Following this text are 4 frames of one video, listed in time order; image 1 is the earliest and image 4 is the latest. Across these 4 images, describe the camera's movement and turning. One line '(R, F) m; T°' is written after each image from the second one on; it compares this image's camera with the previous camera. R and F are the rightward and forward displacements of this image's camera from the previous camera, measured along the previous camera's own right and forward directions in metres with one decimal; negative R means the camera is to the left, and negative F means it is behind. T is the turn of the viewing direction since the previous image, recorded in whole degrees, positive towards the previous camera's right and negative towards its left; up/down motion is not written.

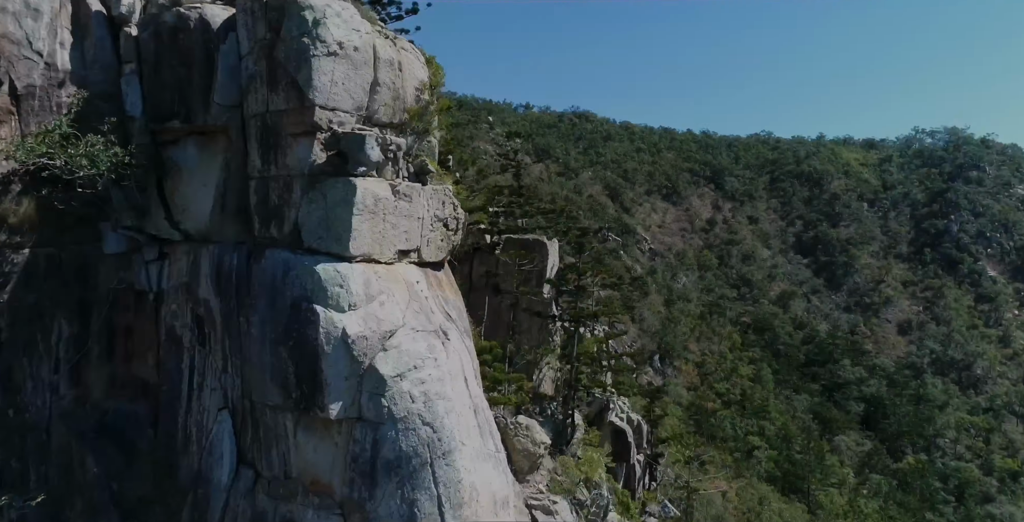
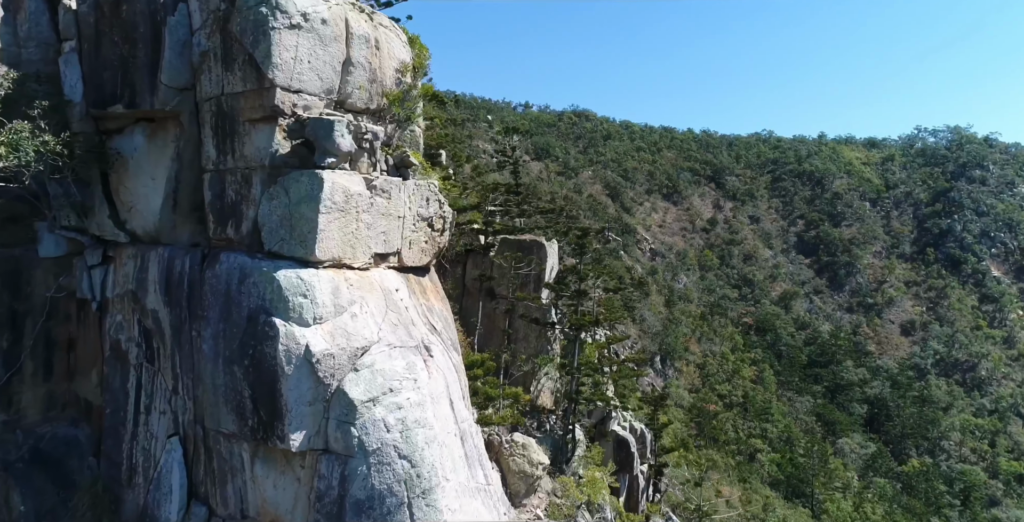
(+0.1, +1.7) m; 0°
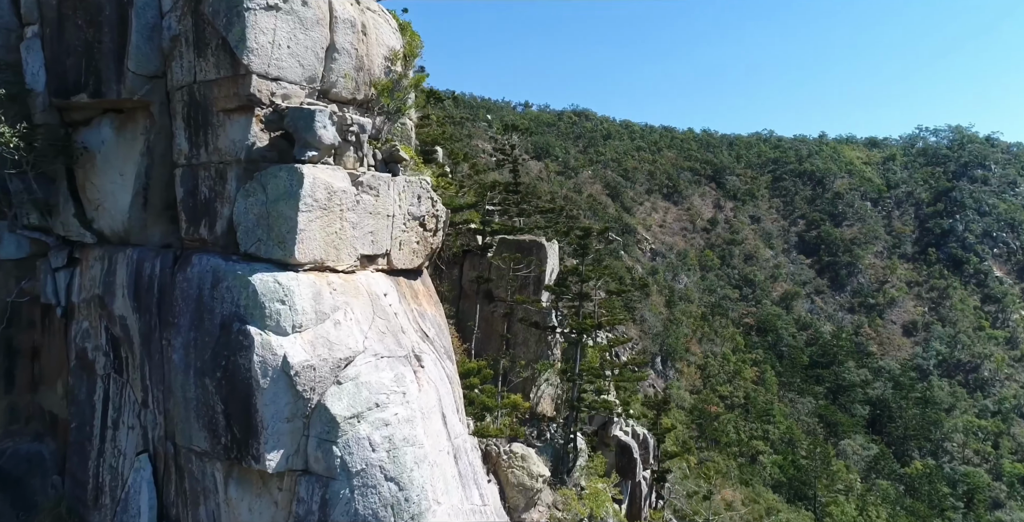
(0.0, +0.9) m; 0°
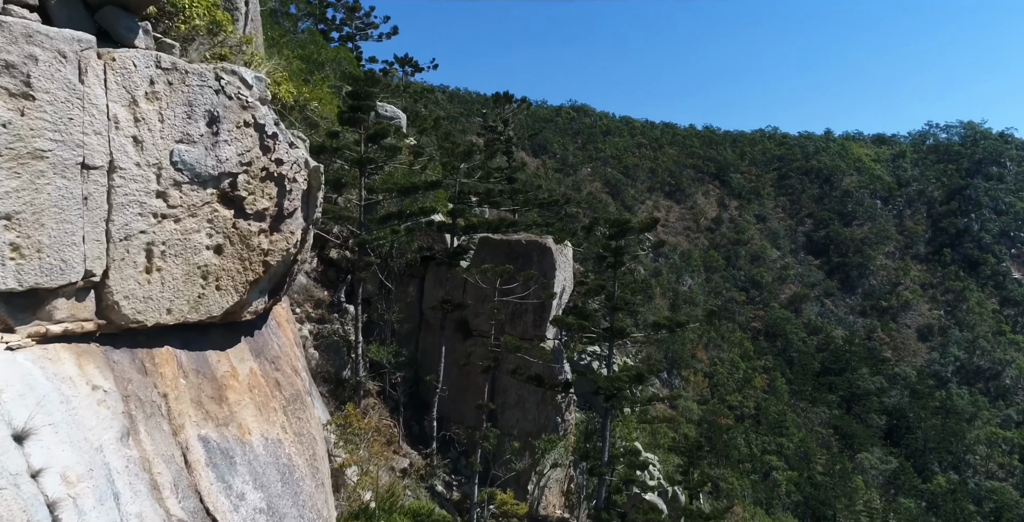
(+0.2, +8.0) m; 0°
